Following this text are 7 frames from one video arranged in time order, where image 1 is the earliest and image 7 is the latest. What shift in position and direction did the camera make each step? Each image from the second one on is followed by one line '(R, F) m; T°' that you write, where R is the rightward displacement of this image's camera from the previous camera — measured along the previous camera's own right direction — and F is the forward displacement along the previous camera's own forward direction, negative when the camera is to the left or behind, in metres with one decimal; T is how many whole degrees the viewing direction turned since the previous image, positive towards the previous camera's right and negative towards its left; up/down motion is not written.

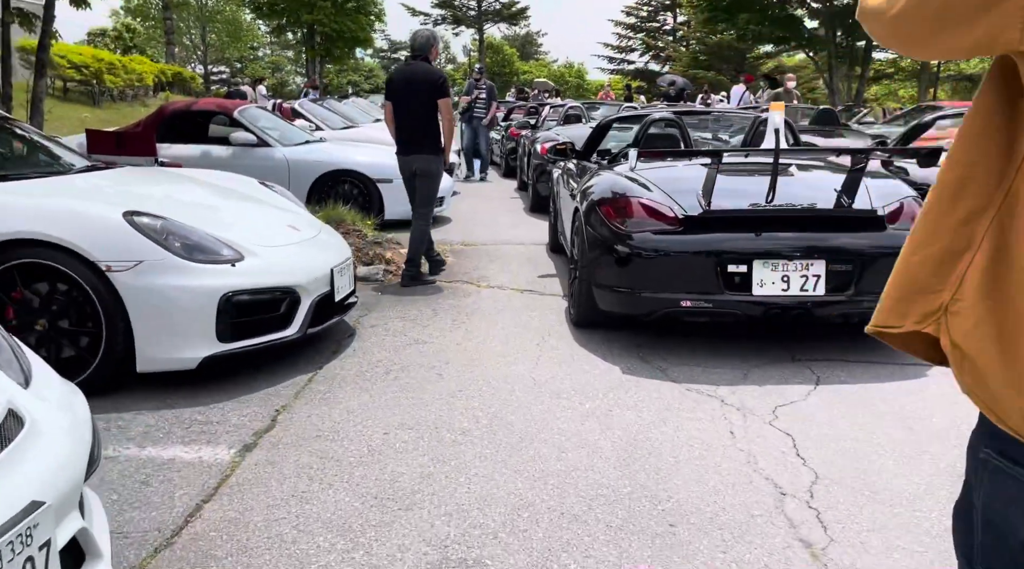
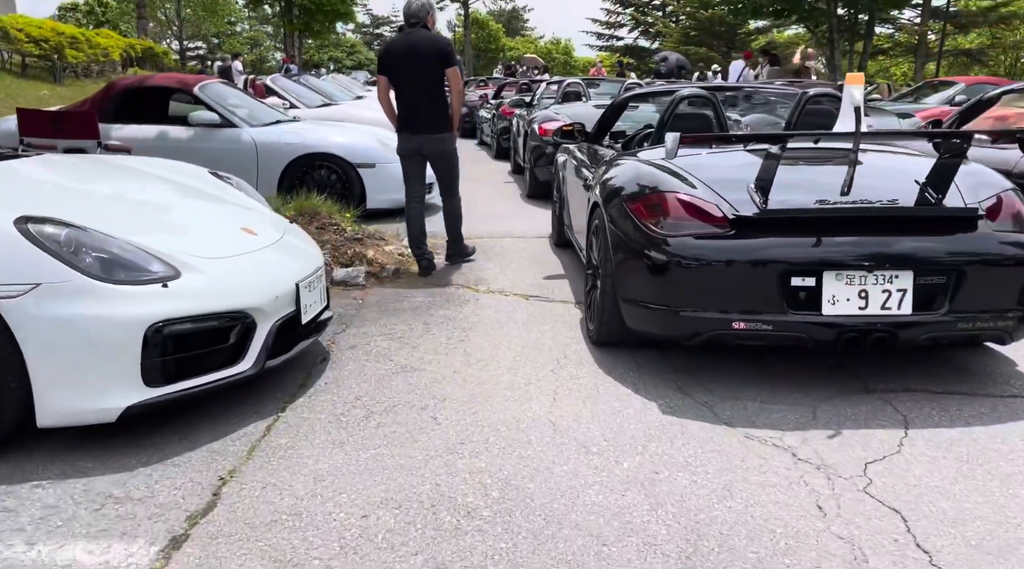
(-0.1, +0.9) m; +1°
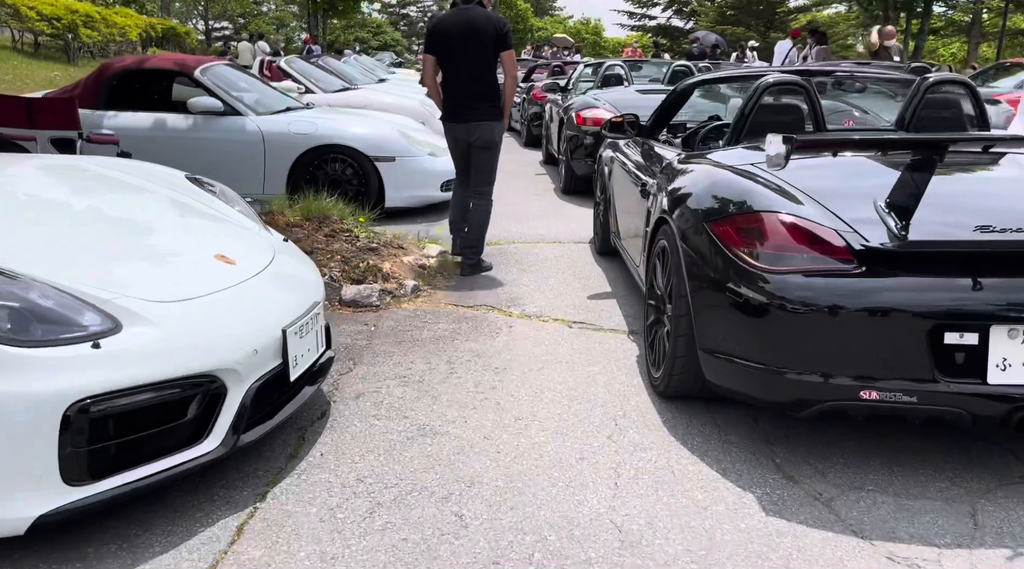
(-0.1, +0.9) m; -2°
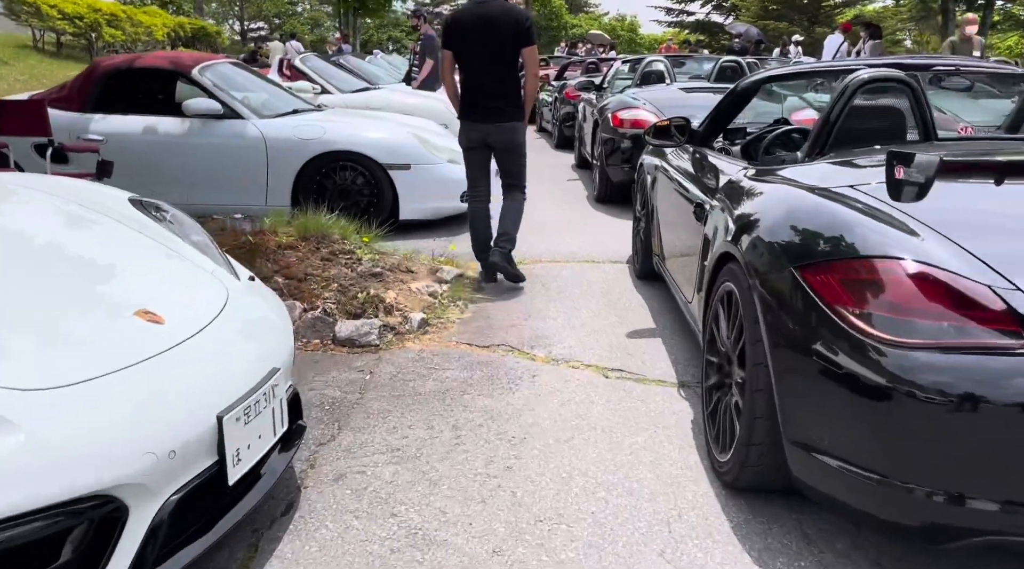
(0.0, +0.8) m; -2°
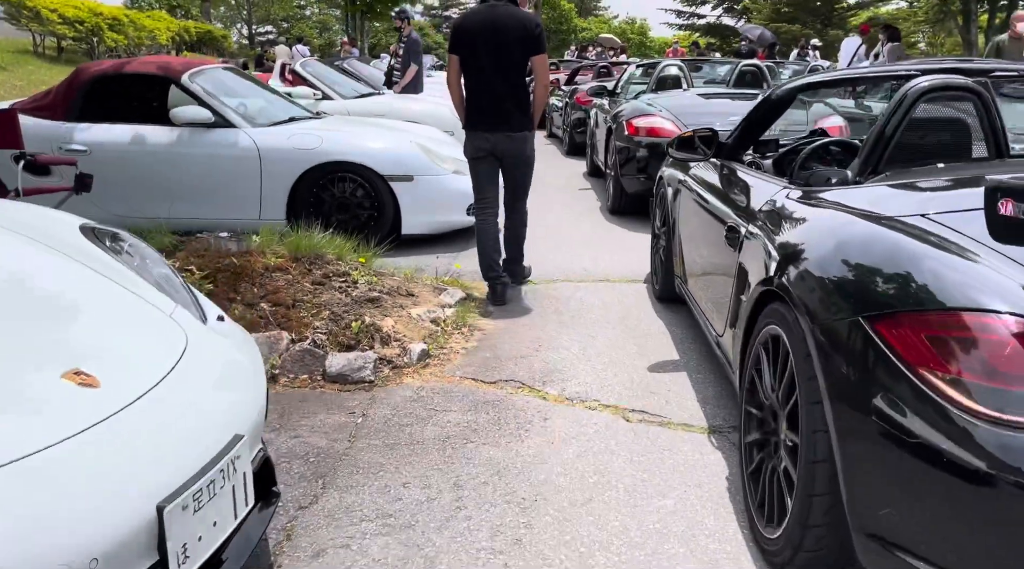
(0.0, +0.4) m; -1°
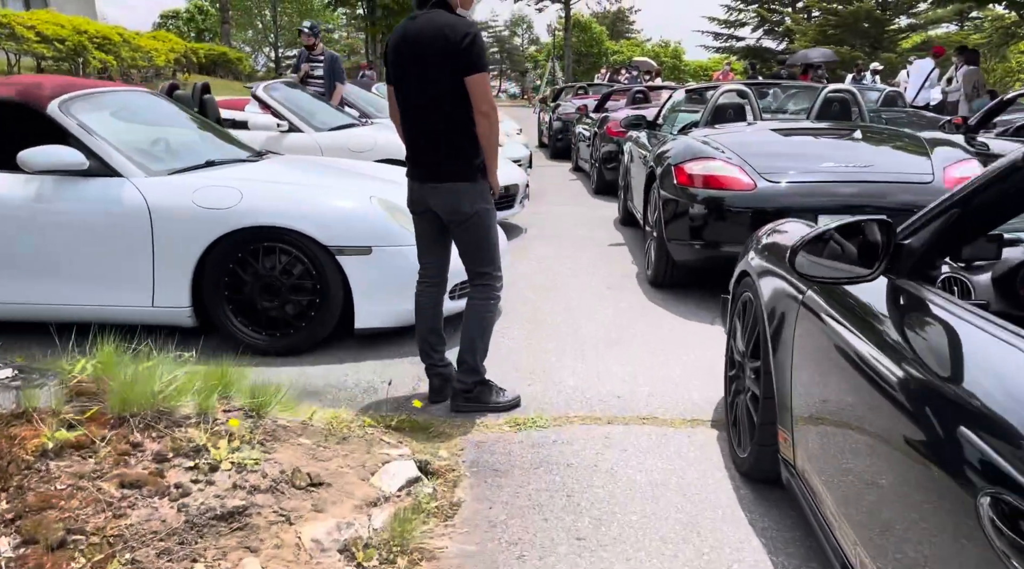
(+0.1, +1.9) m; -2°
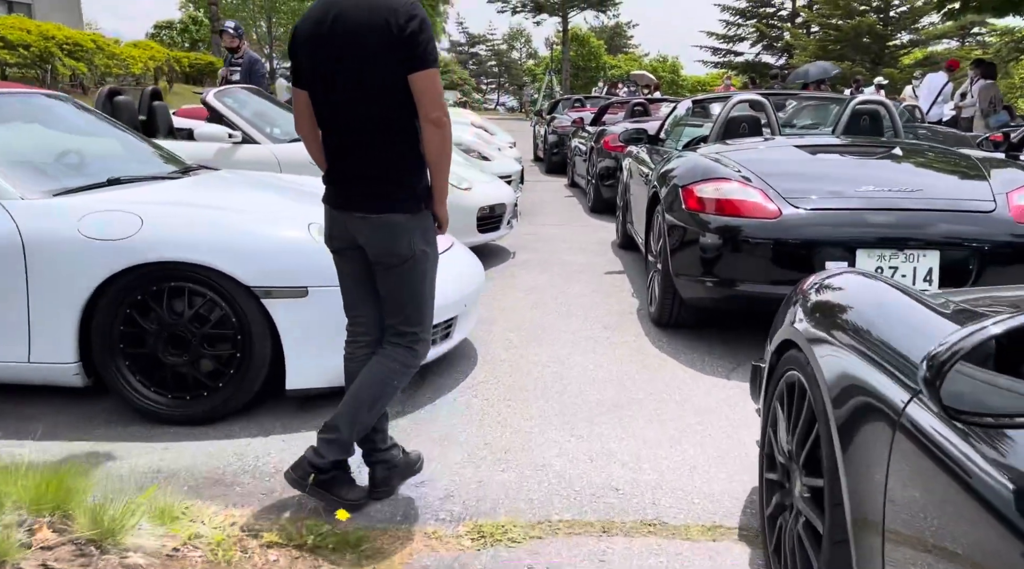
(+0.1, +0.9) m; 0°
